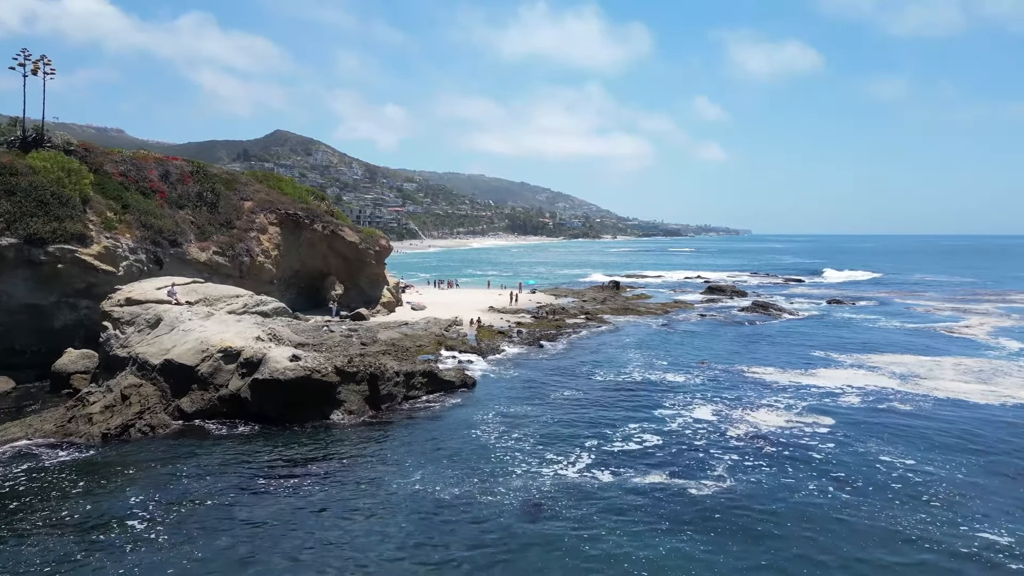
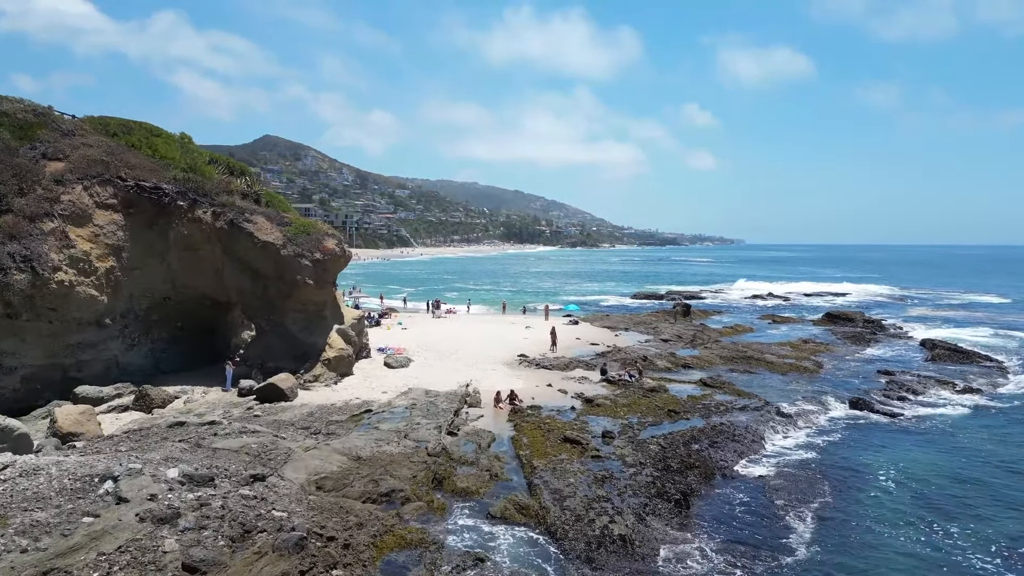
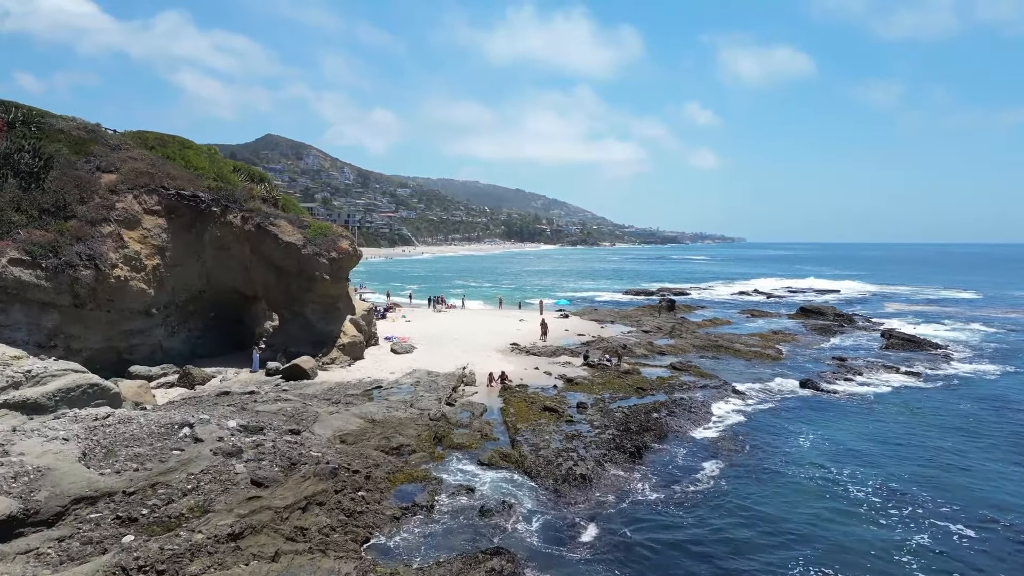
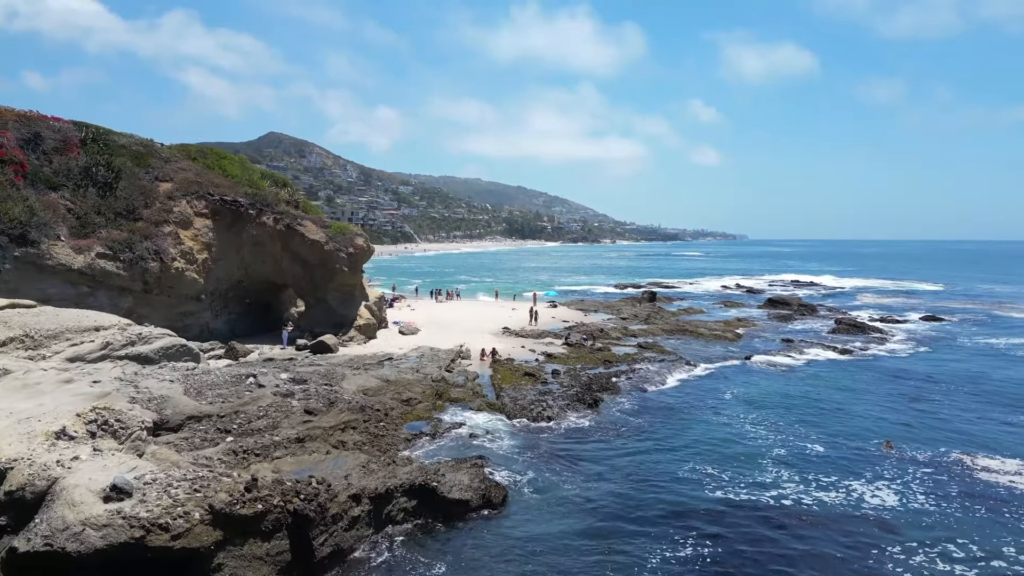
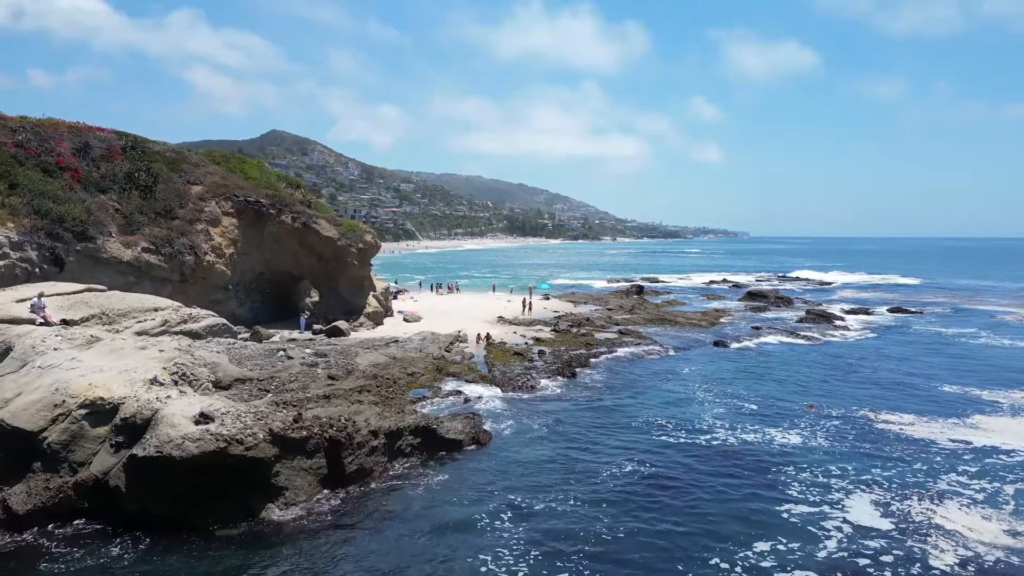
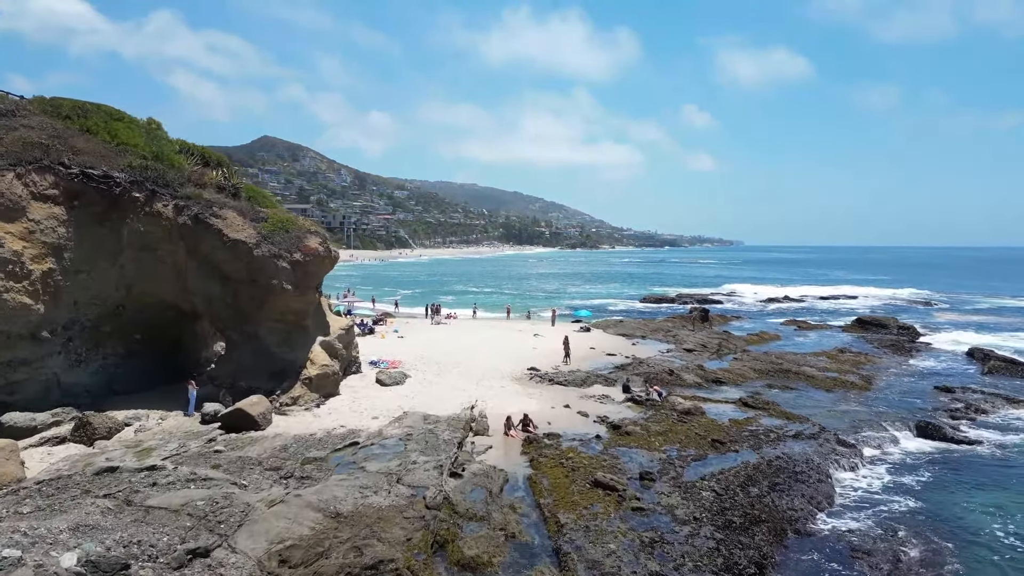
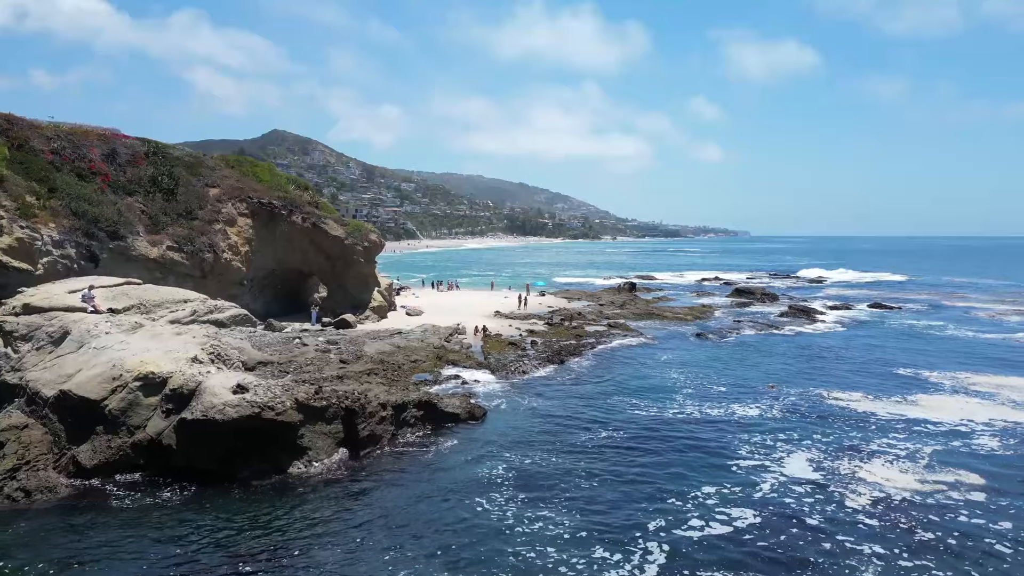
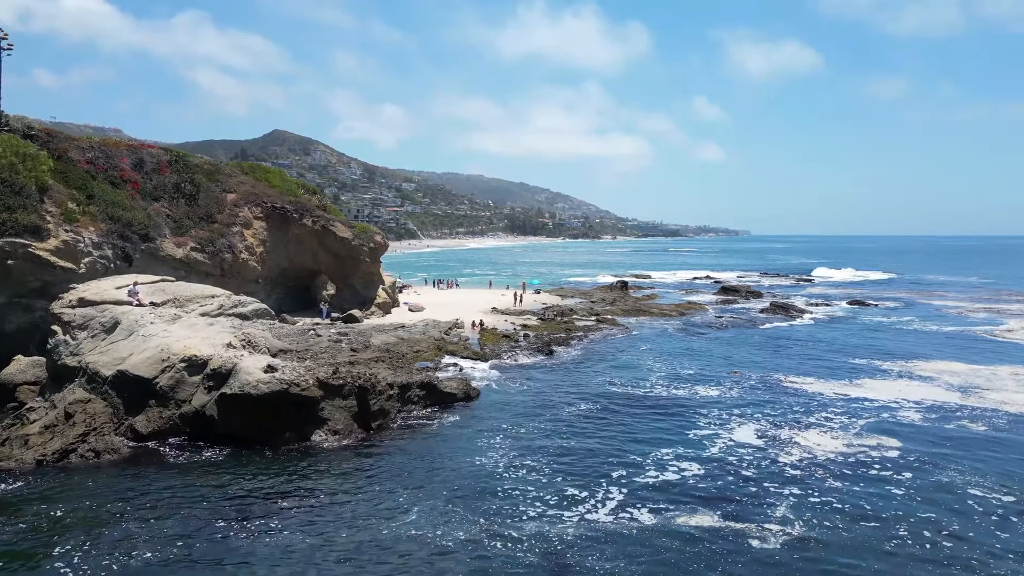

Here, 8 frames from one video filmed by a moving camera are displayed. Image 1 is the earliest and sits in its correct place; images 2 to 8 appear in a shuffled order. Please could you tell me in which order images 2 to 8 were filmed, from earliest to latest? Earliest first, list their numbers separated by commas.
8, 7, 5, 4, 3, 2, 6
